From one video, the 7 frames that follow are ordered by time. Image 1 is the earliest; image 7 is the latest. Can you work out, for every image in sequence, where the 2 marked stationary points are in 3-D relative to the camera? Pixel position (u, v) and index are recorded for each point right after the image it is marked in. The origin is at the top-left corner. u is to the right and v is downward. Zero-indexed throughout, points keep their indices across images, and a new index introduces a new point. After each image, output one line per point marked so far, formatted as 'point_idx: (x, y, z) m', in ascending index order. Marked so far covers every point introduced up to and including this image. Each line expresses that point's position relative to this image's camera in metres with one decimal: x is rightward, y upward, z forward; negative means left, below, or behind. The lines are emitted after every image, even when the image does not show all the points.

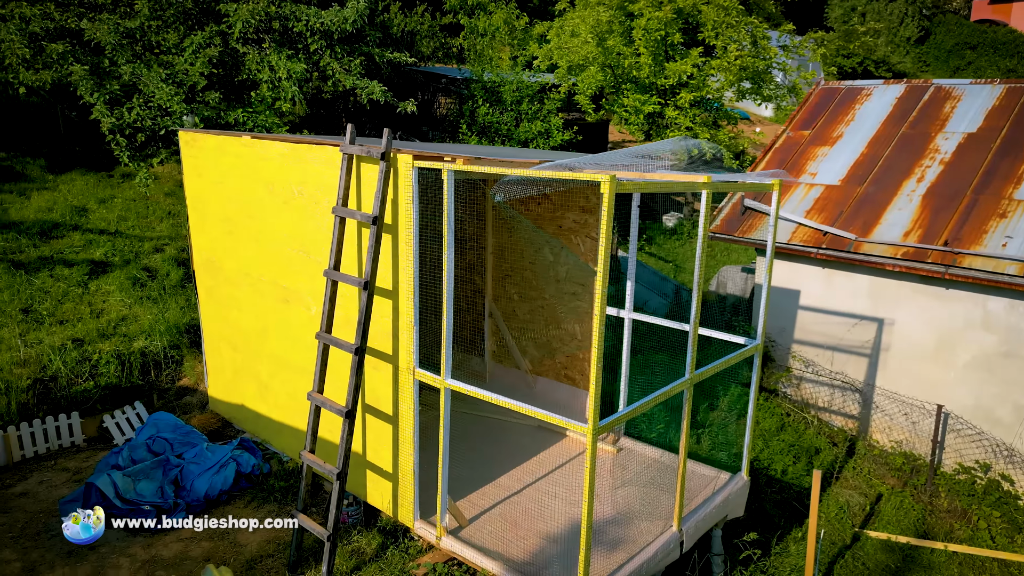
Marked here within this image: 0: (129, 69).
0: (-3.7, +2.1, +7.3) m
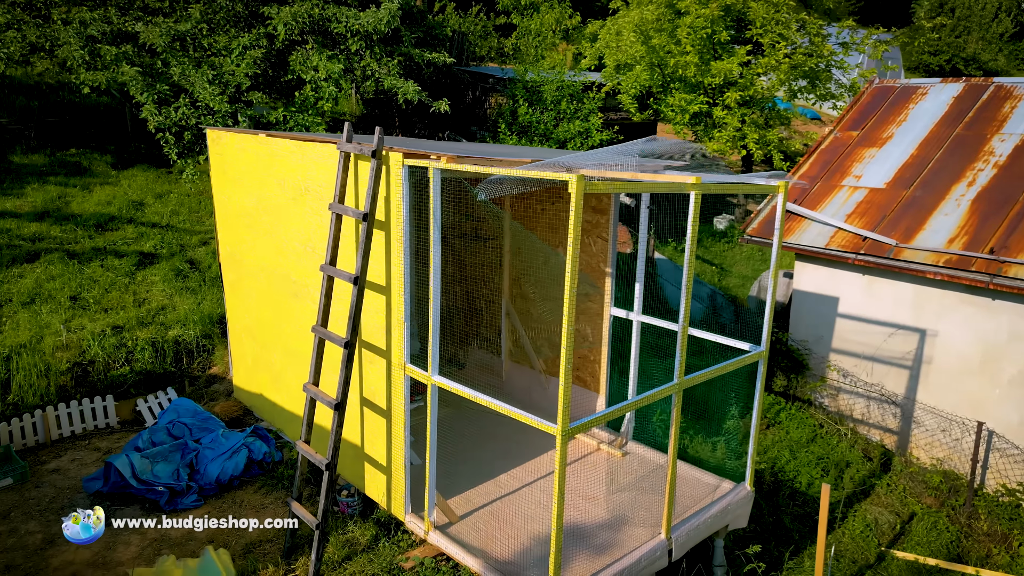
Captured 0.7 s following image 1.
0: (-3.4, +2.2, +7.6) m
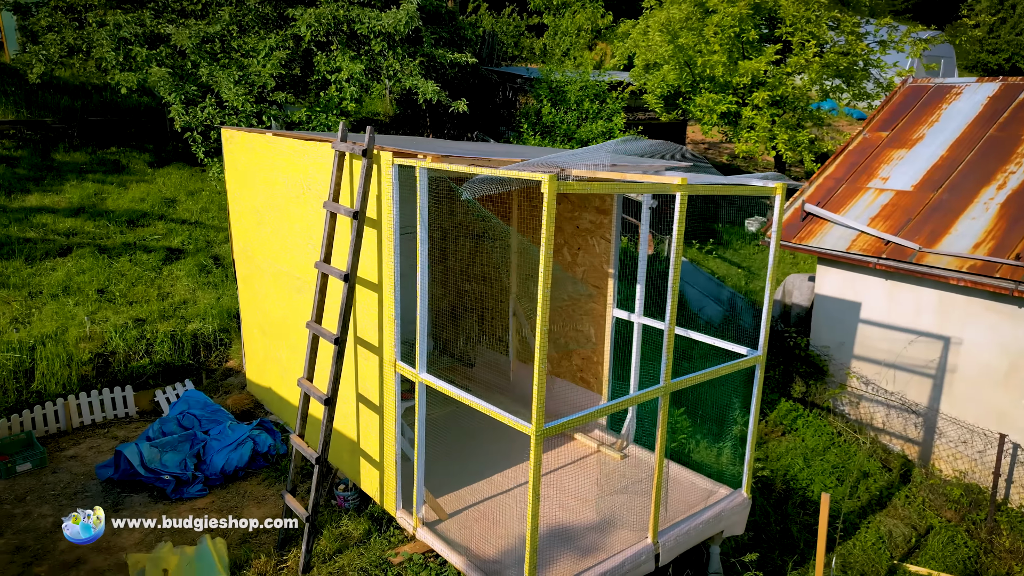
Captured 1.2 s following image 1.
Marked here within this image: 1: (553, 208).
0: (-3.2, +2.3, +7.8) m
1: (+0.2, +0.3, +3.1) m
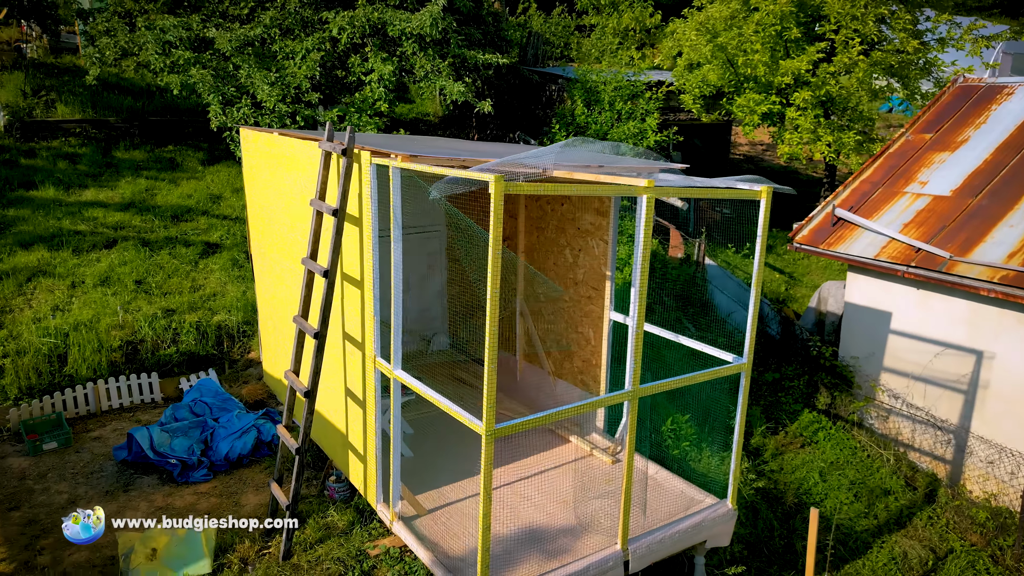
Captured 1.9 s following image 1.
0: (-2.9, +2.3, +8.1) m
1: (0.0, +0.3, +3.1) m
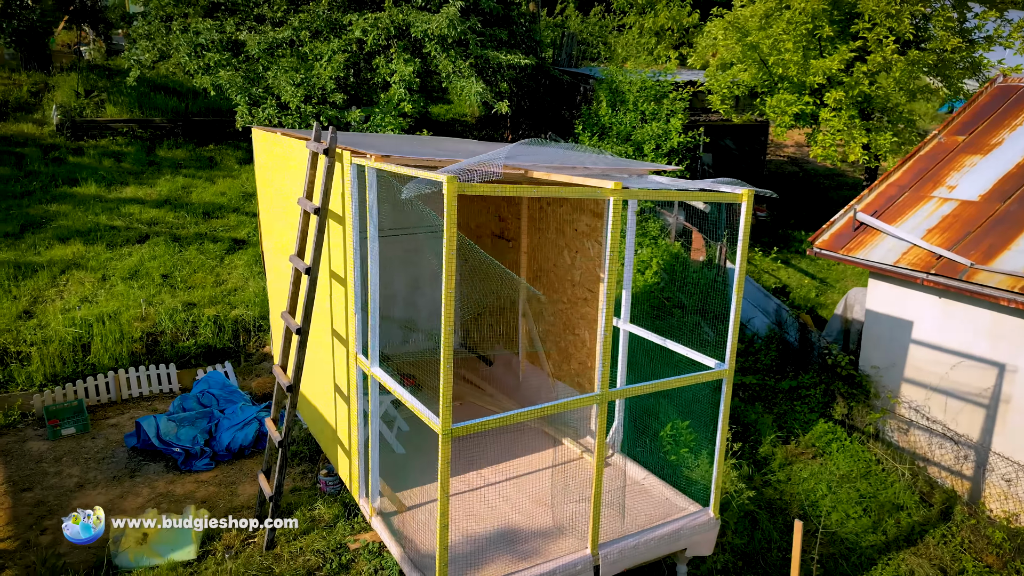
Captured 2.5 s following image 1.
0: (-2.7, +2.4, +8.4) m
1: (-0.2, +0.3, +3.1) m
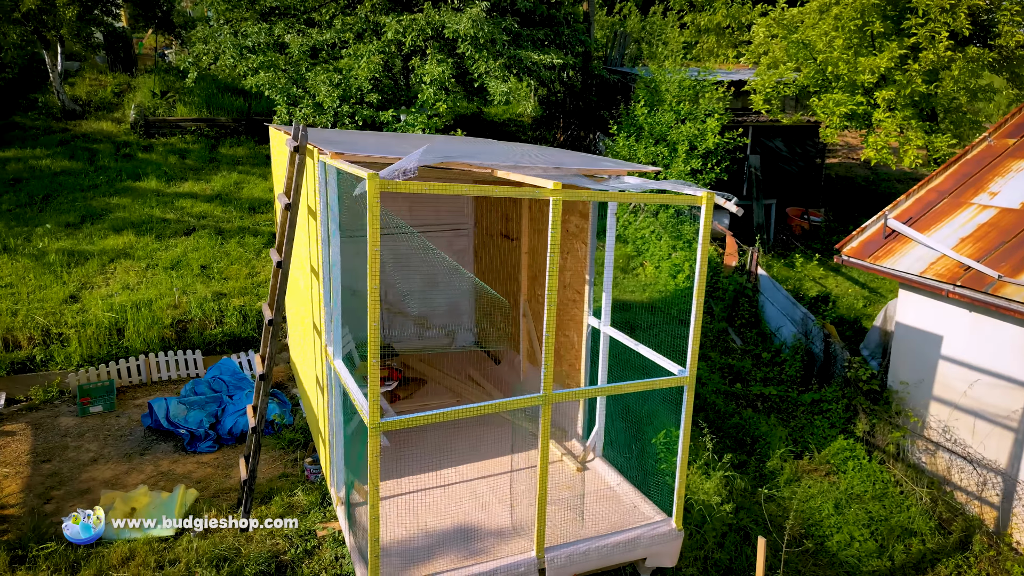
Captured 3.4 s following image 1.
0: (-2.3, +2.5, +8.7) m
1: (-0.6, +0.3, +3.2) m
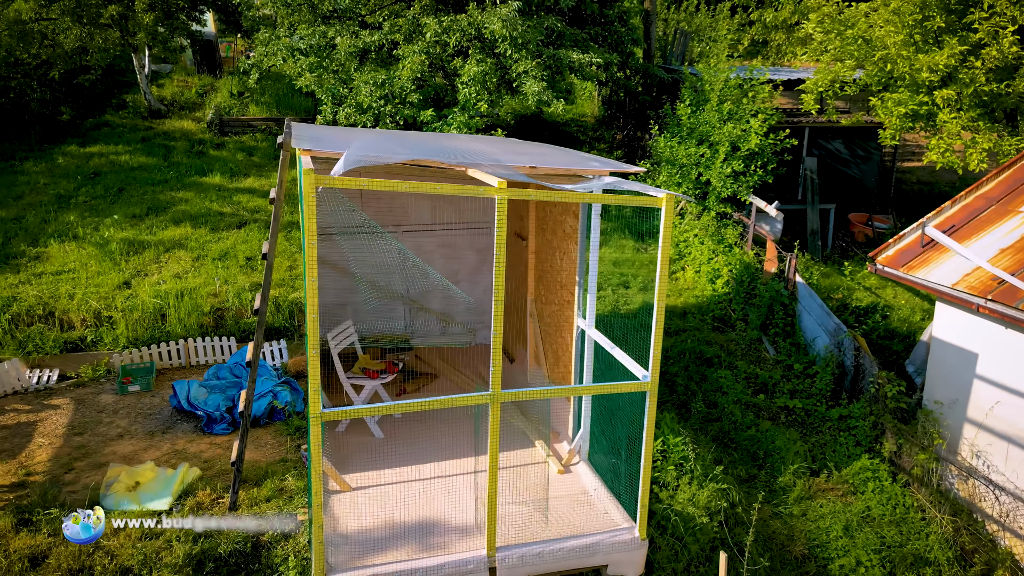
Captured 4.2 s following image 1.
0: (-1.9, +2.5, +8.9) m
1: (-0.9, +0.4, +3.3) m
